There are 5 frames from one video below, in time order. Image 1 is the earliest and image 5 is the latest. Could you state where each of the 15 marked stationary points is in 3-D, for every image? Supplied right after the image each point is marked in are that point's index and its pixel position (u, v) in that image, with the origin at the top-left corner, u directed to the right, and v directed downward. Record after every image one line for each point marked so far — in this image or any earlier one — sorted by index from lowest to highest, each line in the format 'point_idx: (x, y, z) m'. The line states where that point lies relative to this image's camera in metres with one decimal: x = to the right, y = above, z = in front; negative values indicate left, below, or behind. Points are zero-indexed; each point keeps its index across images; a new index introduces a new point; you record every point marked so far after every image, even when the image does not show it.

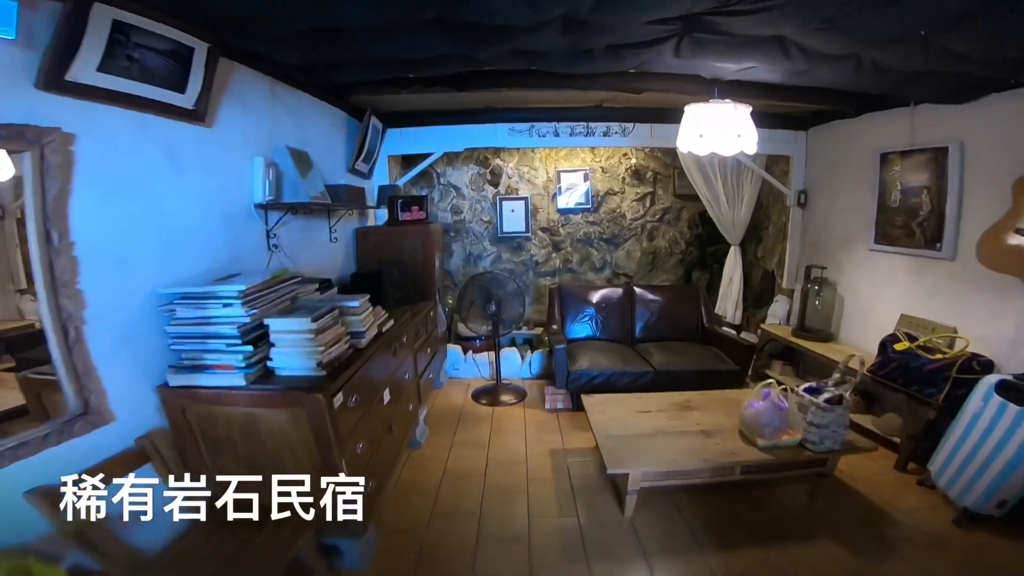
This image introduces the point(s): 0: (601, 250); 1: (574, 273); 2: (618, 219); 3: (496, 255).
0: (+0.9, +0.4, +4.8) m
1: (+0.6, +0.2, +4.9) m
2: (+1.1, +0.7, +4.7) m
3: (-0.2, +0.4, +5.0) m
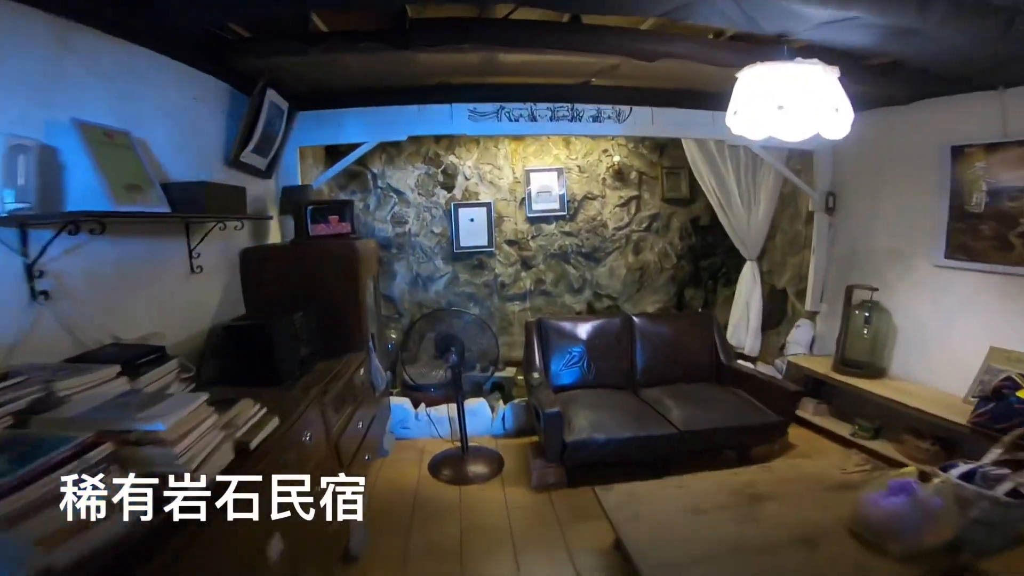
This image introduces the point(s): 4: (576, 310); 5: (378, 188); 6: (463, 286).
0: (+0.6, +0.2, +3.9) m
1: (+0.3, -0.1, +3.9) m
2: (+0.8, +0.5, +3.9) m
3: (-0.5, +0.1, +3.9) m
4: (+0.5, -0.2, +3.9) m
5: (-1.2, +0.8, +4.1) m
6: (-0.4, 0.0, +3.9) m
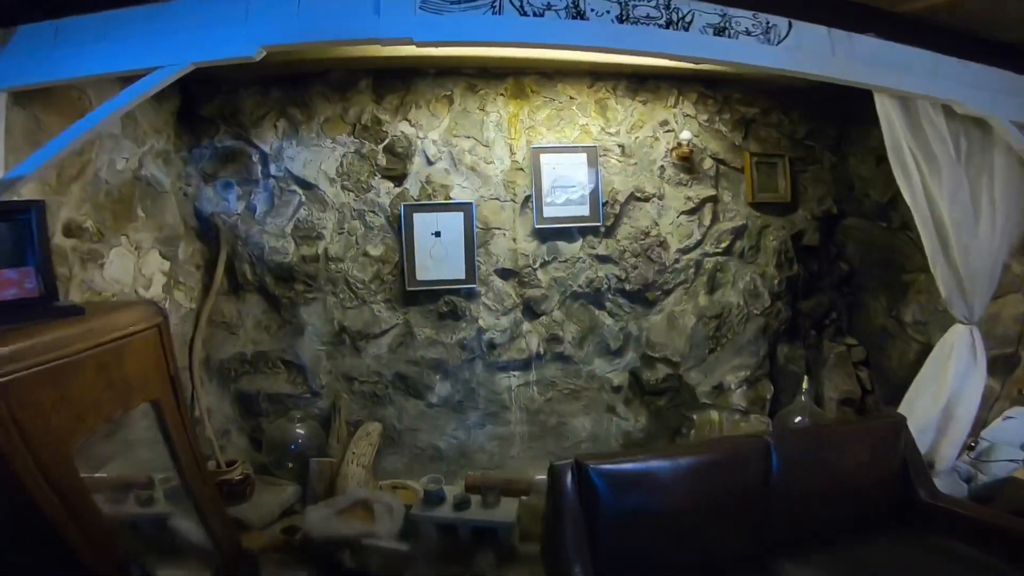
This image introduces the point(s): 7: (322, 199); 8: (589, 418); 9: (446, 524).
0: (+0.6, -0.1, +2.3) m
1: (+0.3, -0.4, +2.3) m
2: (+0.7, +0.2, +2.3) m
3: (-0.5, -0.2, +2.3) m
4: (+0.5, -0.5, +2.4) m
5: (-1.2, +0.5, +2.4) m
6: (-0.5, -0.3, +2.3) m
7: (-0.9, +0.4, +2.3) m
8: (+0.4, -0.6, +2.4) m
9: (-0.4, -1.0, +2.0) m
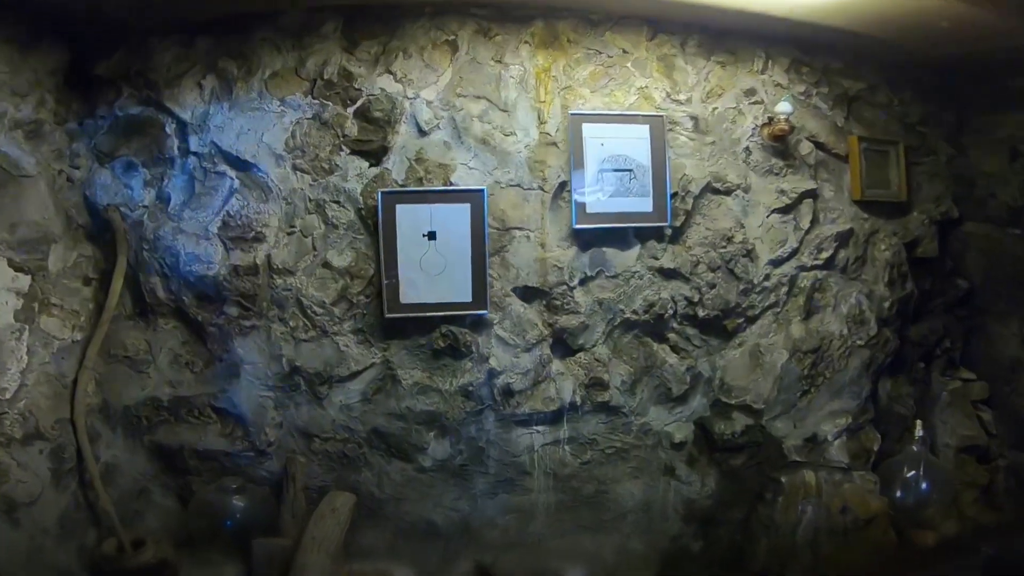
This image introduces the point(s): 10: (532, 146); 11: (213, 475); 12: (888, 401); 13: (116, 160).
0: (+0.7, -0.2, +1.7) m
1: (+0.4, -0.5, +1.7) m
2: (+0.8, +0.1, +1.7) m
3: (-0.5, -0.3, +1.6) m
4: (+0.6, -0.6, +1.7) m
5: (-1.1, +0.4, +1.6) m
6: (-0.4, -0.4, +1.6) m
7: (-0.9, +0.3, +1.6) m
8: (+0.5, -0.7, +1.7) m
9: (-0.2, -1.1, +1.3) m
10: (+0.1, +0.5, +1.6) m
11: (-1.0, -0.7, +1.6) m
12: (+1.5, -0.5, +1.9) m
13: (-1.4, +0.4, +1.7) m
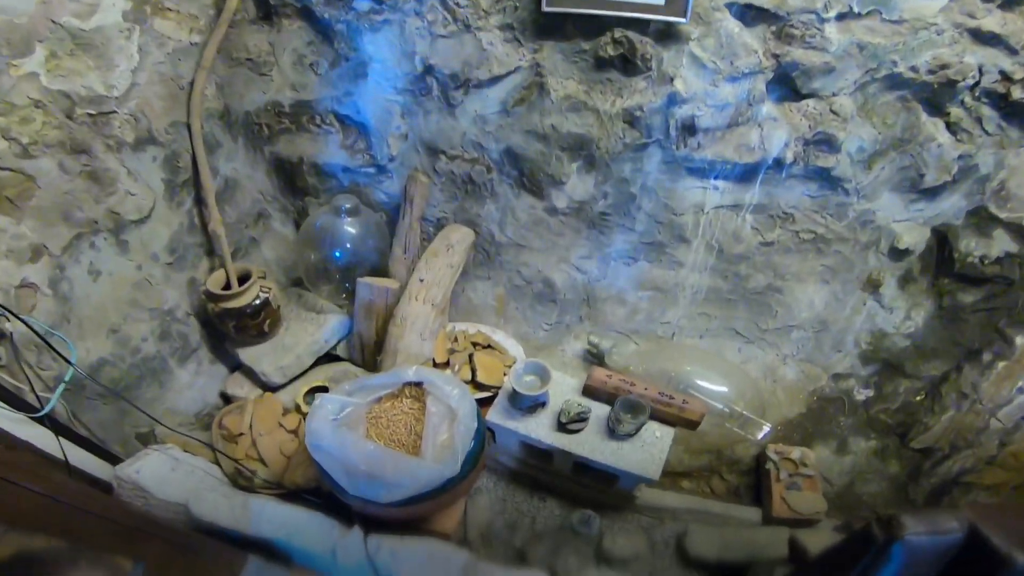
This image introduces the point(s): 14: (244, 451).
0: (+1.1, +0.4, +1.2) m
1: (+0.8, +0.2, +1.3) m
2: (+1.3, +0.7, +1.1) m
3: (0.0, +0.5, +1.3) m
4: (+1.0, +0.1, +1.3) m
5: (-0.5, +1.3, +1.3) m
6: (+0.1, +0.4, +1.3) m
7: (-0.3, +1.2, +1.2) m
8: (+0.9, 0.0, +1.4) m
9: (+0.1, -0.4, +1.2) m
10: (+0.6, +1.2, +1.0) m
11: (-0.6, +0.2, +1.5) m
12: (+2.0, +0.1, +1.3) m
13: (-0.8, +1.4, +1.4) m
14: (-0.7, -0.4, +1.2) m
